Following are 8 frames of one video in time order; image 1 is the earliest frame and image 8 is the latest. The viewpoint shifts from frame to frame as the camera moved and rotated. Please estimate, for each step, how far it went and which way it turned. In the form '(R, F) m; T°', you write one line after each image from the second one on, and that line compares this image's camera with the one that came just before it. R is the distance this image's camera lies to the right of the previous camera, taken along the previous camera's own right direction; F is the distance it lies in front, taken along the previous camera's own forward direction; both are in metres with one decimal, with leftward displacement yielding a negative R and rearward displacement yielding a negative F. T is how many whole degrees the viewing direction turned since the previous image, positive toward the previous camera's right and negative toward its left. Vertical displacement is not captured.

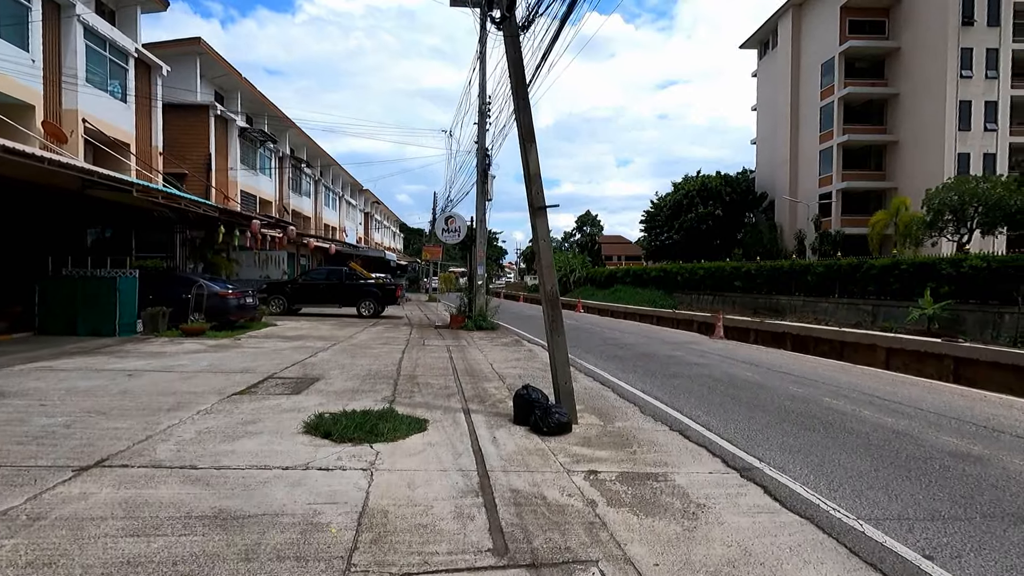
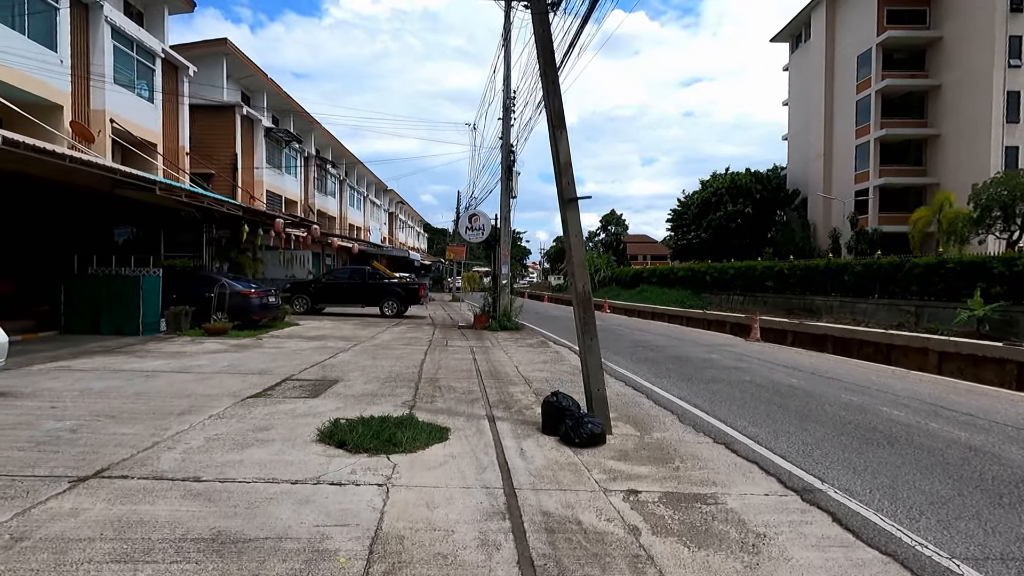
(-0.1, +0.5) m; -2°
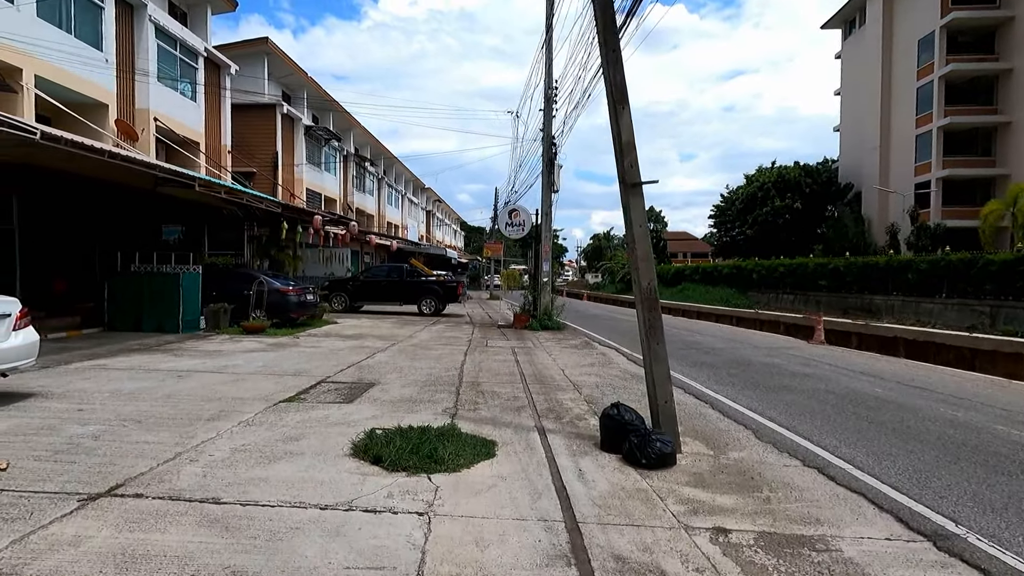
(-0.2, +0.6) m; -4°
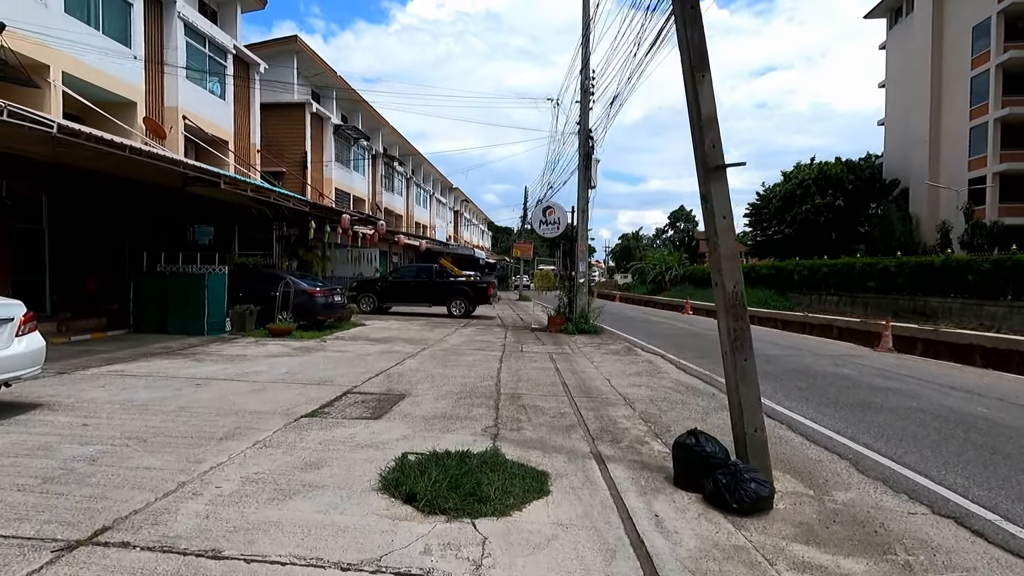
(-0.2, +0.8) m; -3°
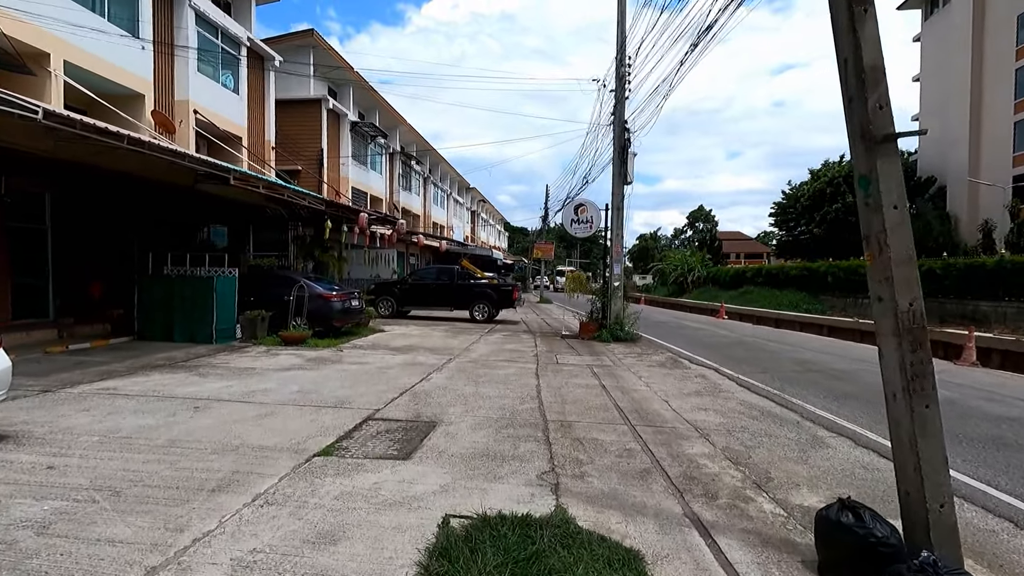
(-0.4, +1.1) m; -2°
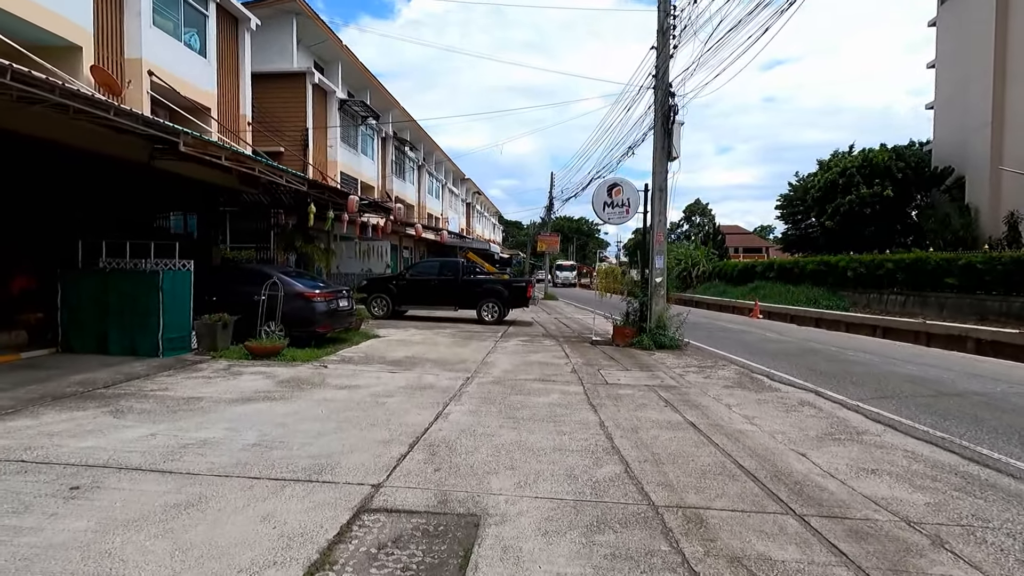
(-0.7, +2.5) m; +1°
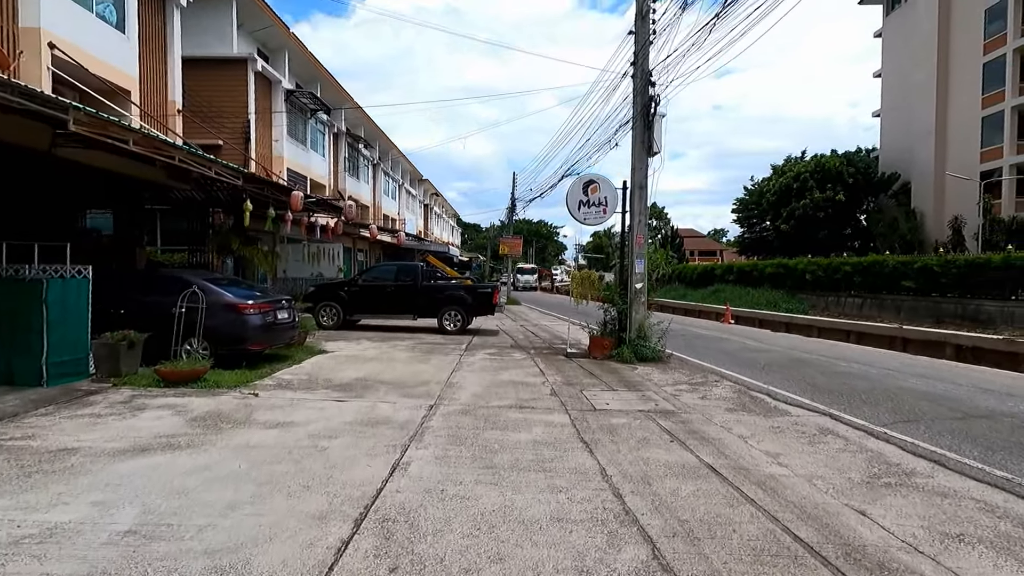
(-0.2, +1.3) m; +4°
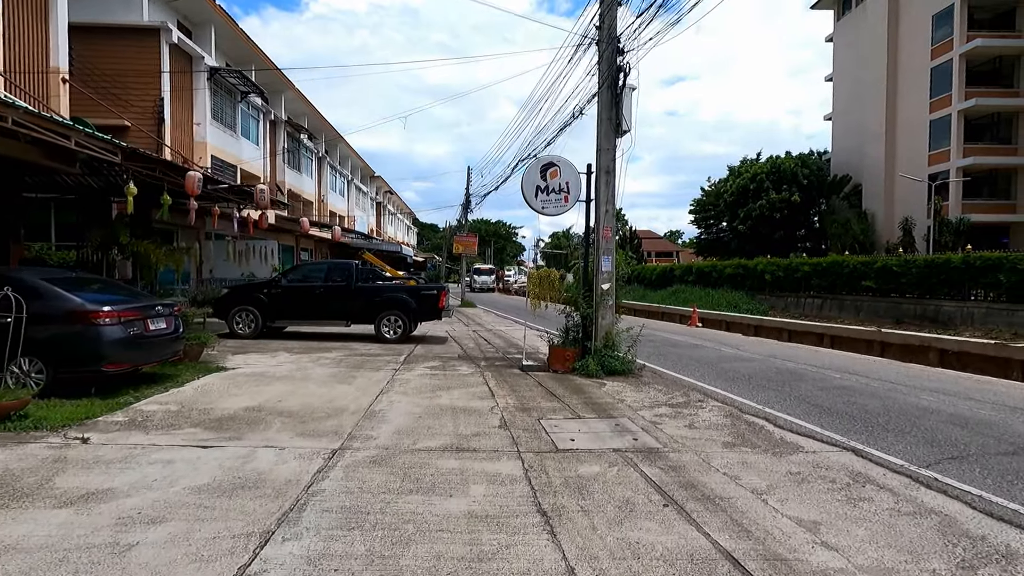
(+0.2, +1.7) m; +4°
